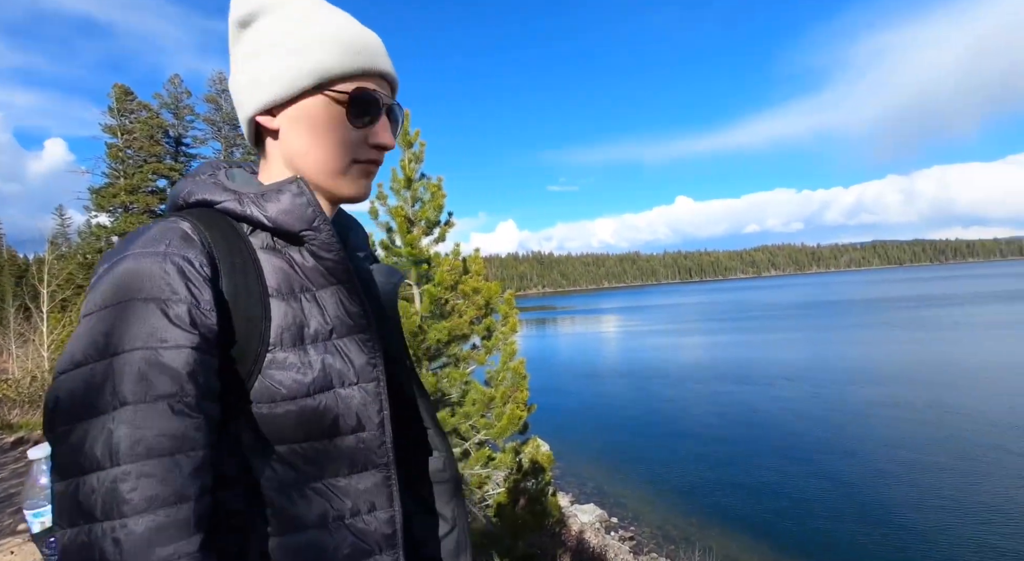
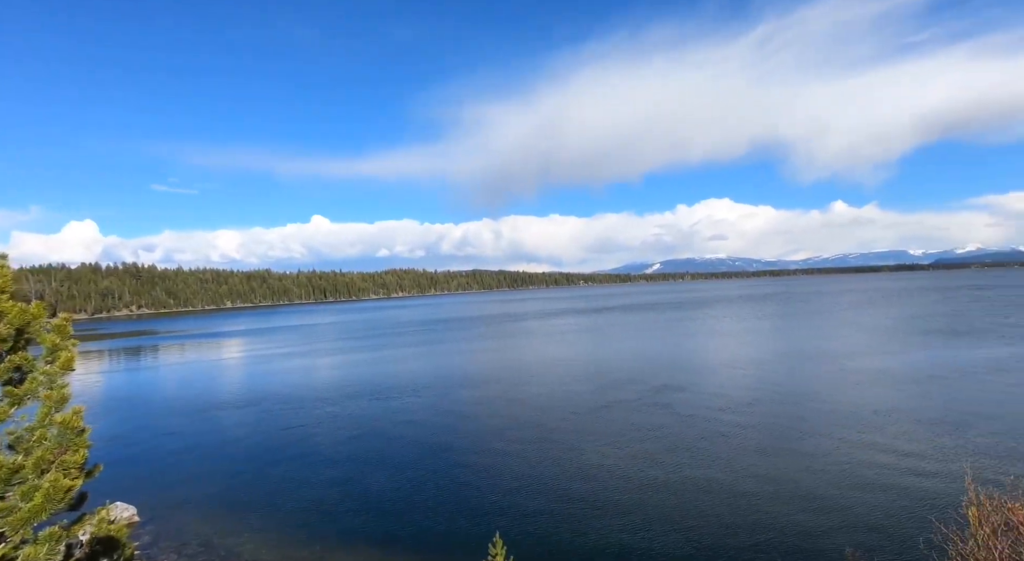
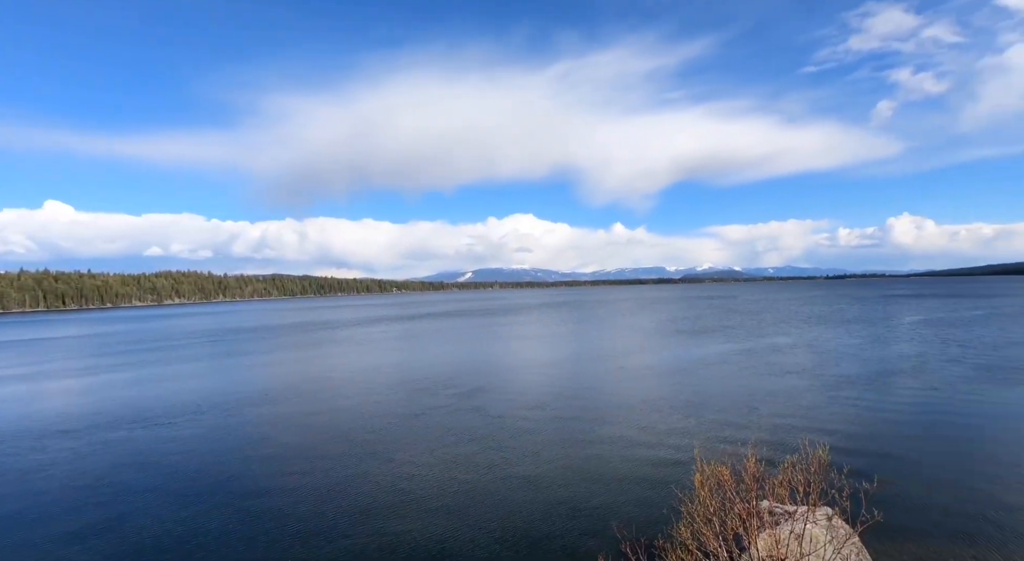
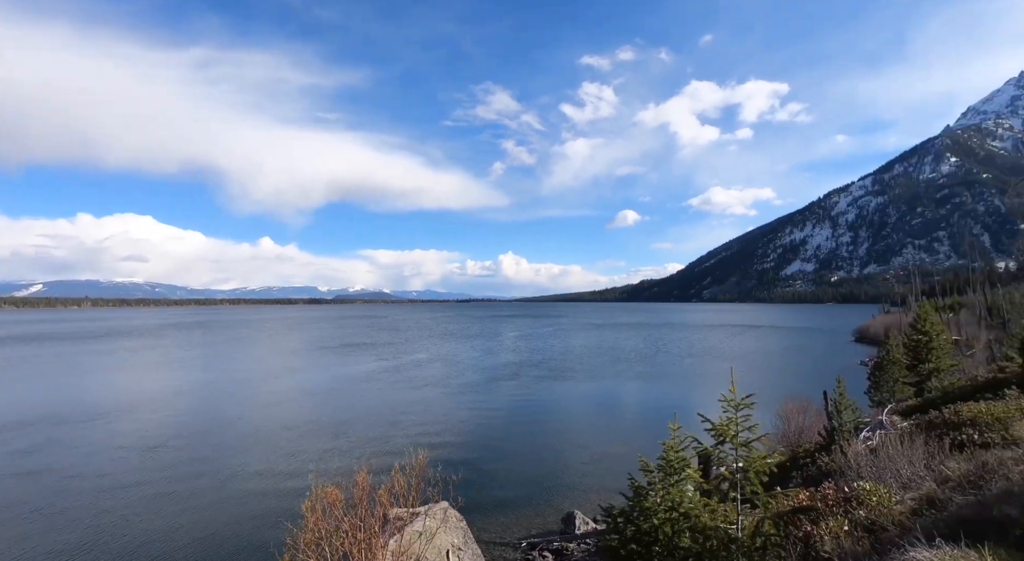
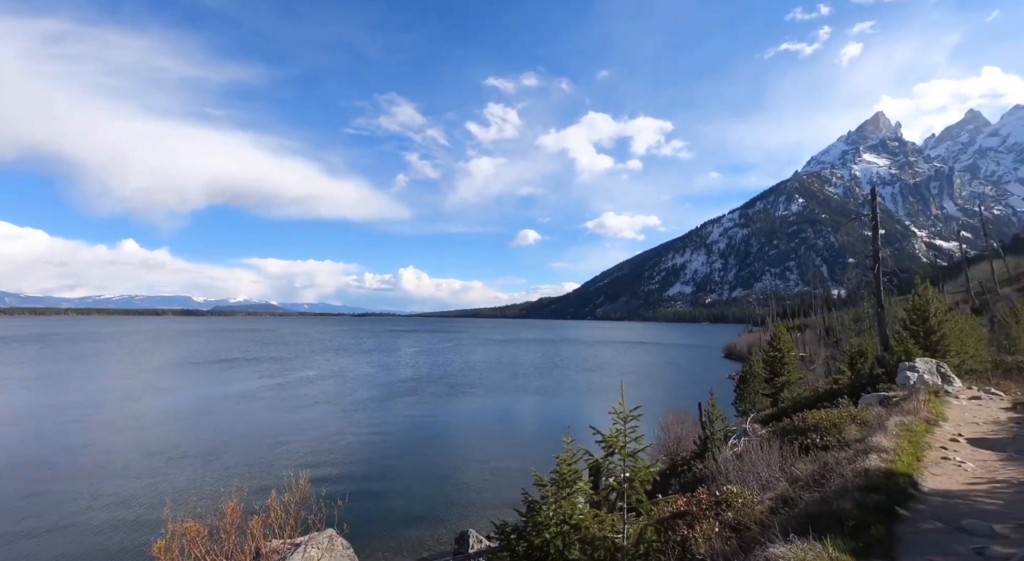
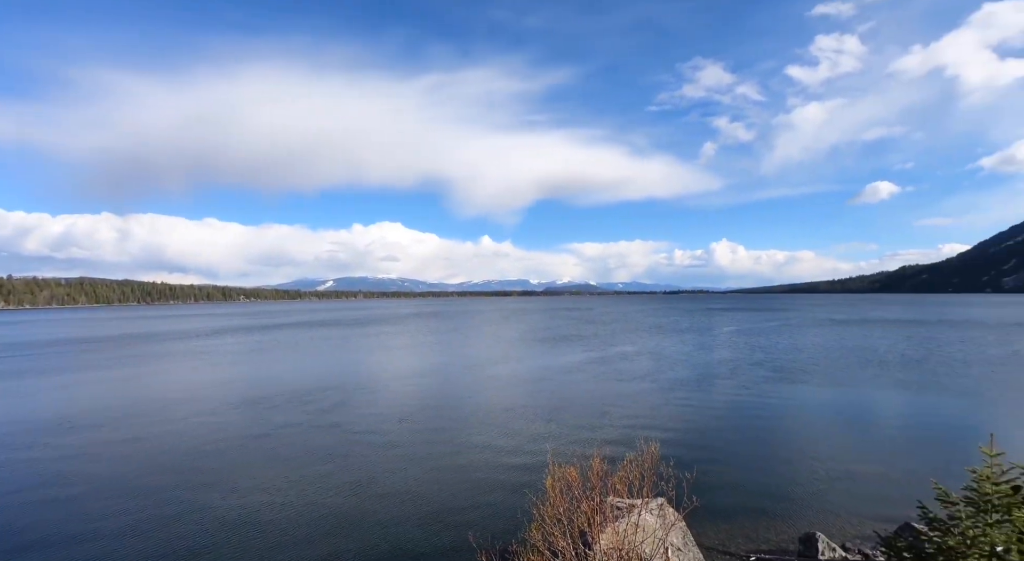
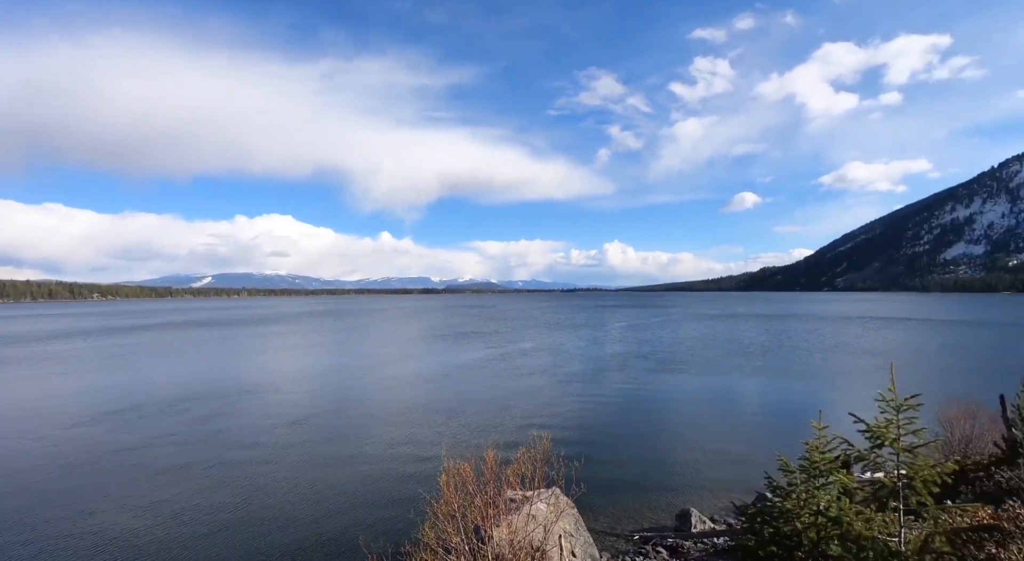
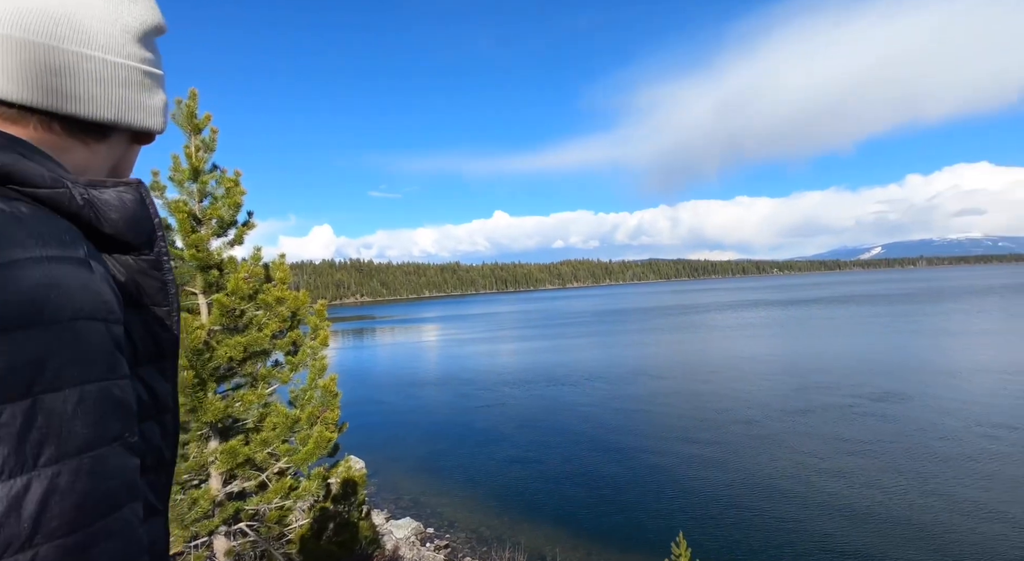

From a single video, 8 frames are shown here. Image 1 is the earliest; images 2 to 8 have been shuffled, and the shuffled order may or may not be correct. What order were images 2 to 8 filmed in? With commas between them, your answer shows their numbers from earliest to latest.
8, 2, 3, 6, 7, 4, 5
